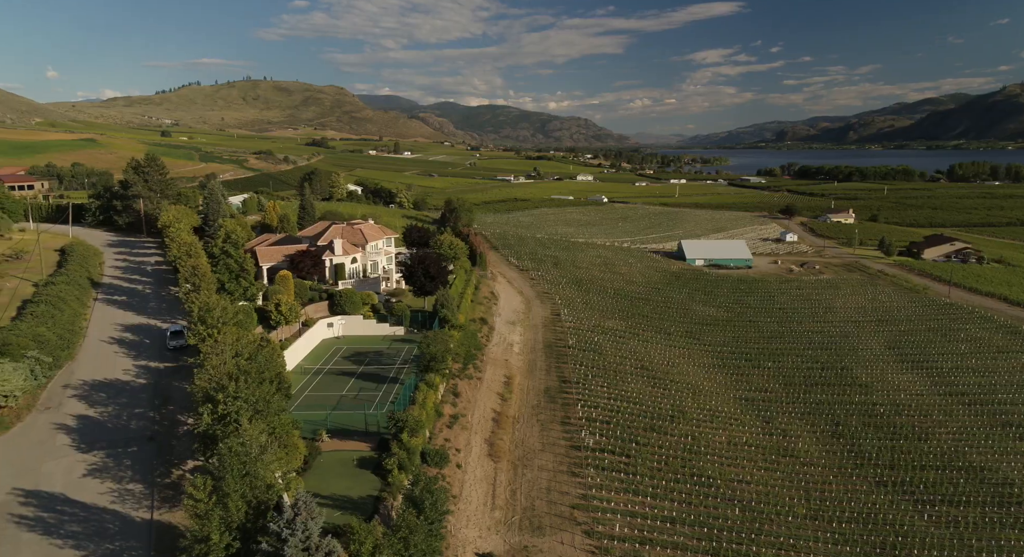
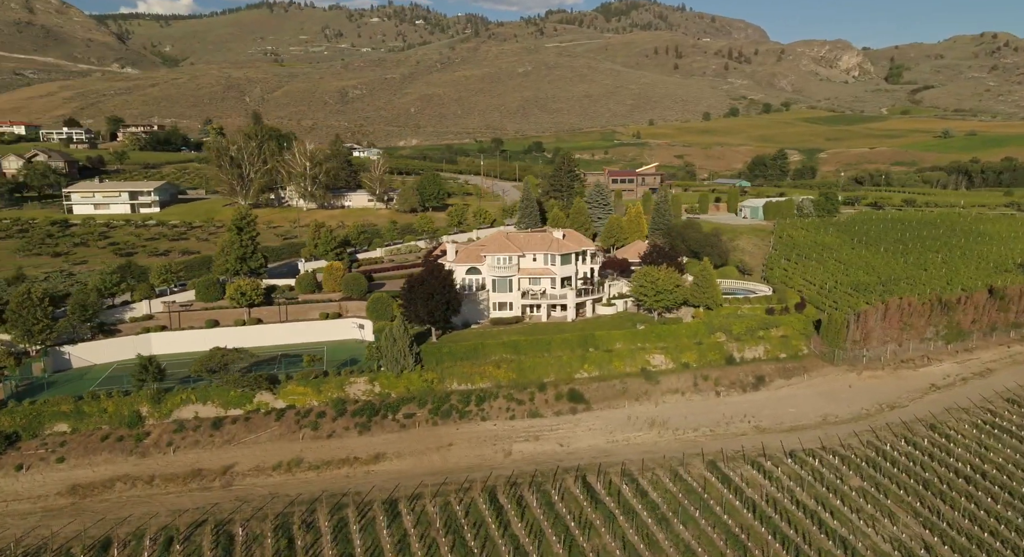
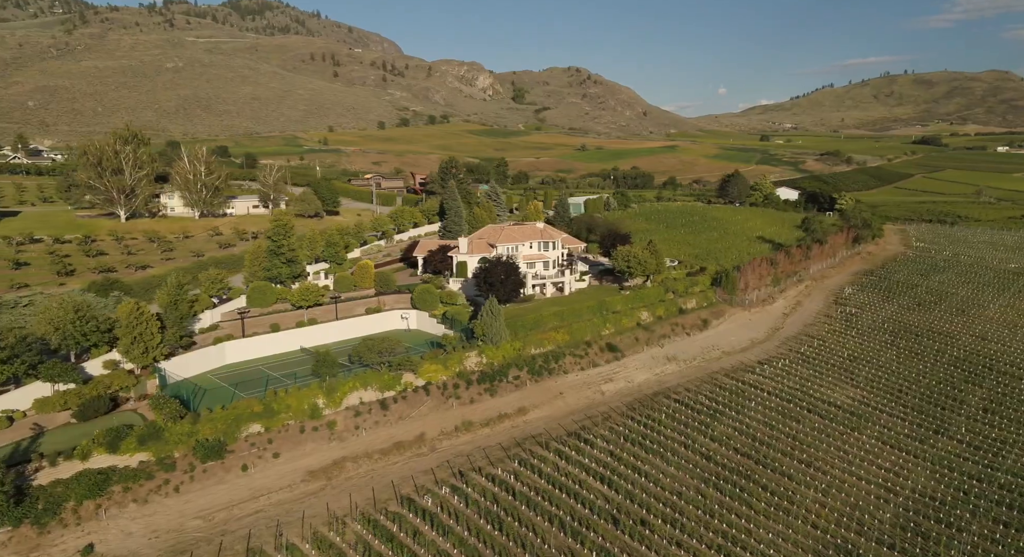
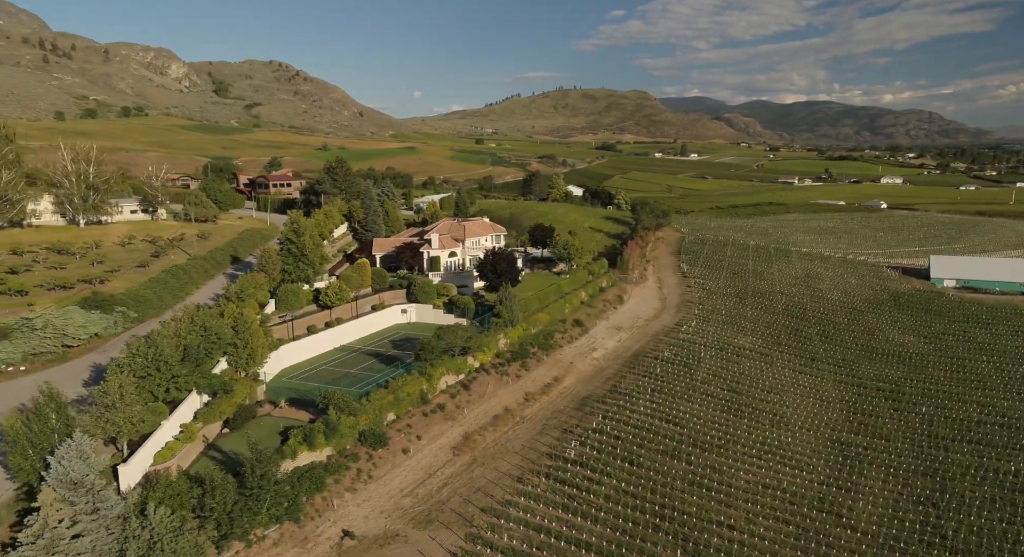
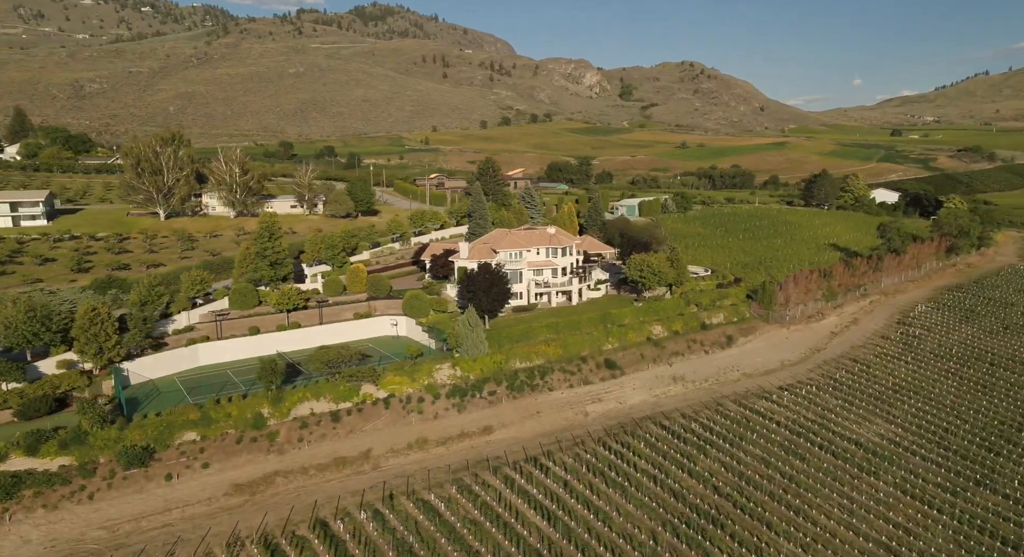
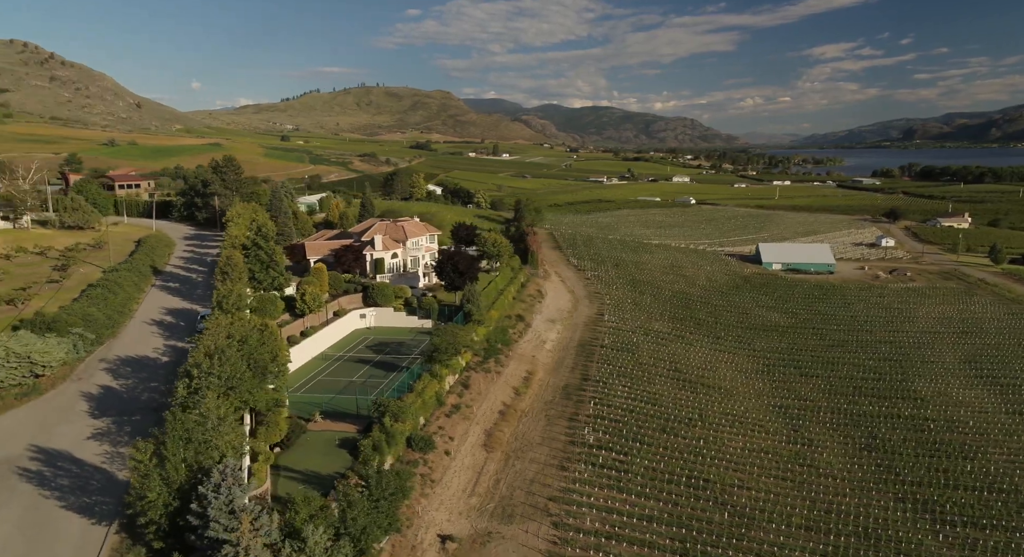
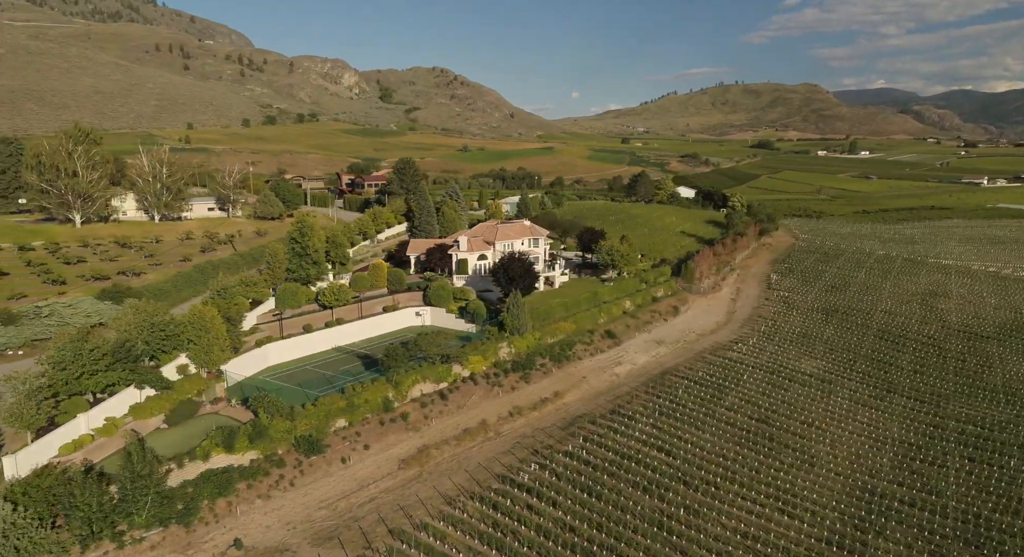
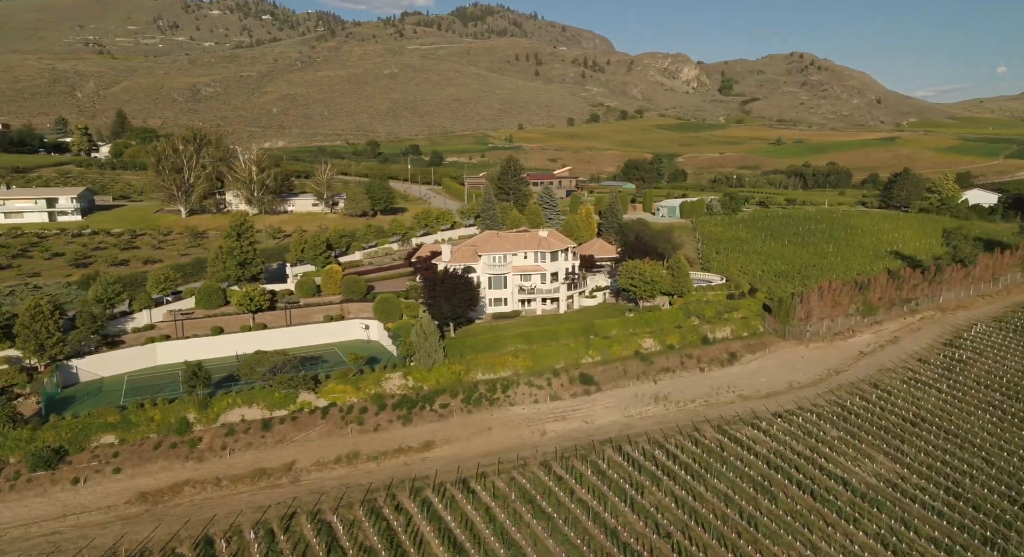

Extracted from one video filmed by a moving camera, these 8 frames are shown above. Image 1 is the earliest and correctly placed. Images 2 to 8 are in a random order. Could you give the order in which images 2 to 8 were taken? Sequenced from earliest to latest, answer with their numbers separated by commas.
6, 4, 7, 3, 5, 8, 2
